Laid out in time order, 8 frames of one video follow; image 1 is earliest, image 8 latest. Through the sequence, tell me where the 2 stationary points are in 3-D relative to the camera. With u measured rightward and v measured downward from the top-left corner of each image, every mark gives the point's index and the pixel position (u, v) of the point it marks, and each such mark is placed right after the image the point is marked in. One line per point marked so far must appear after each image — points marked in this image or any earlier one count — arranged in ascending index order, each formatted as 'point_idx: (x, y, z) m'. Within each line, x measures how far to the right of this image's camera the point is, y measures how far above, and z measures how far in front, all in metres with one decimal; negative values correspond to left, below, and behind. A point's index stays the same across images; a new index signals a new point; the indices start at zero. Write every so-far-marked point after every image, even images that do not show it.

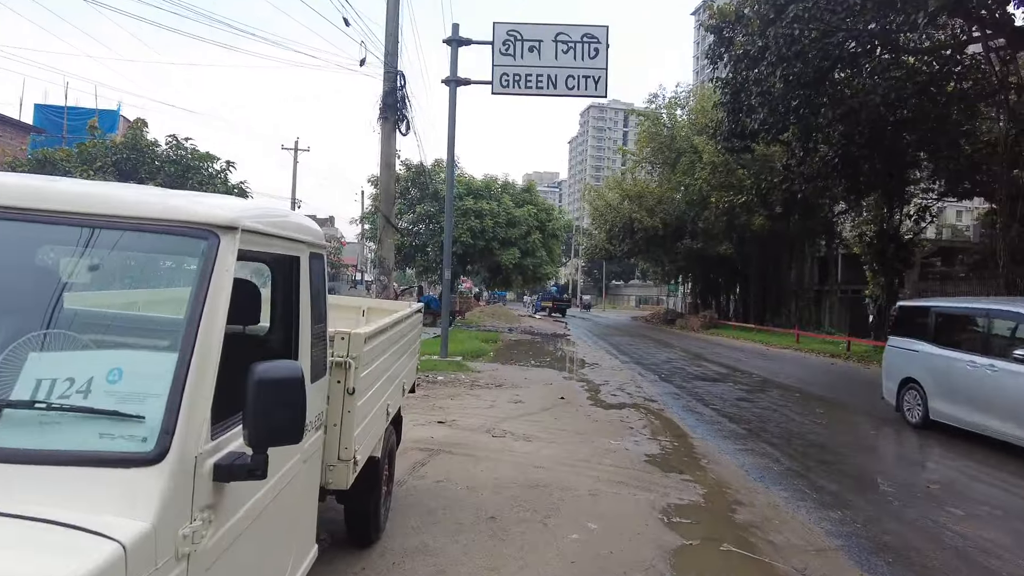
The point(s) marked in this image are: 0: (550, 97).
0: (+0.6, +3.1, +11.3) m
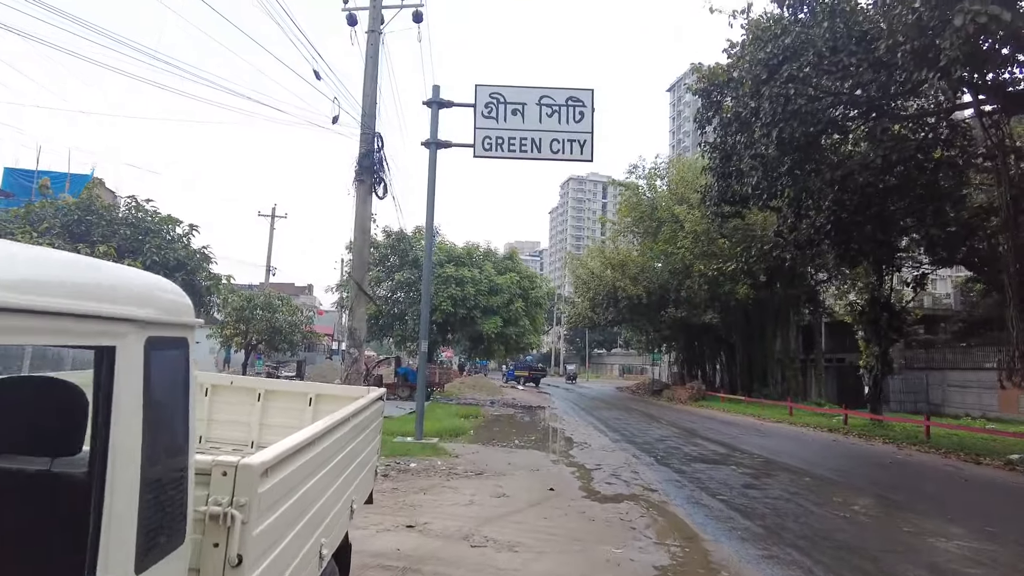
0: (+0.4, +2.0, +10.8) m
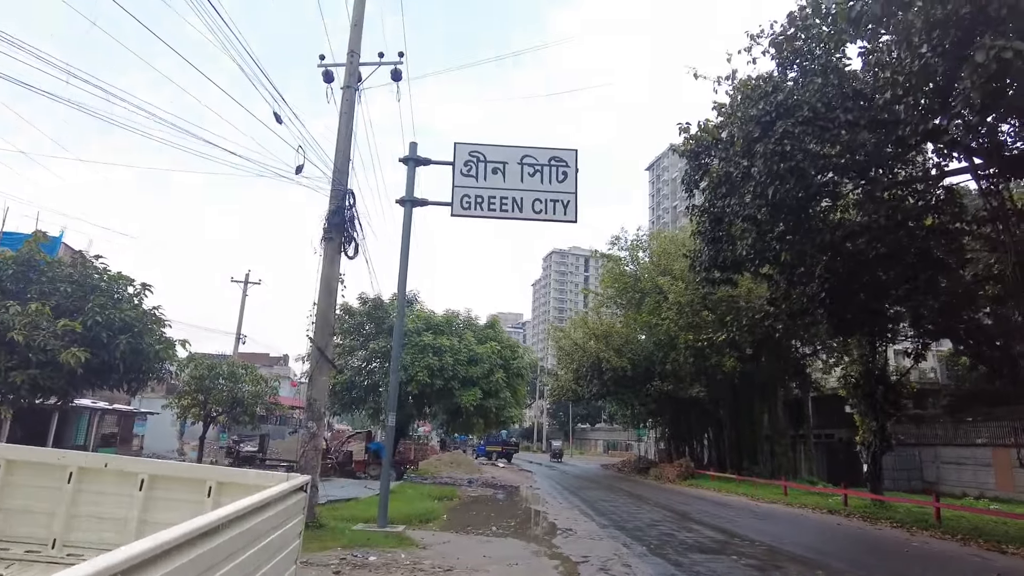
0: (+0.1, +1.0, +10.2) m
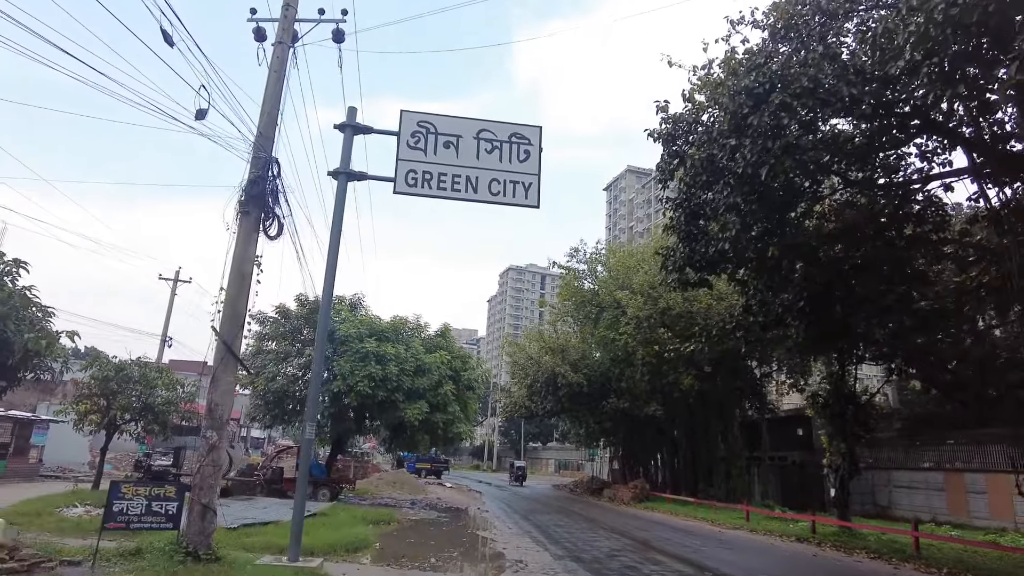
0: (-0.6, +1.1, +8.8) m
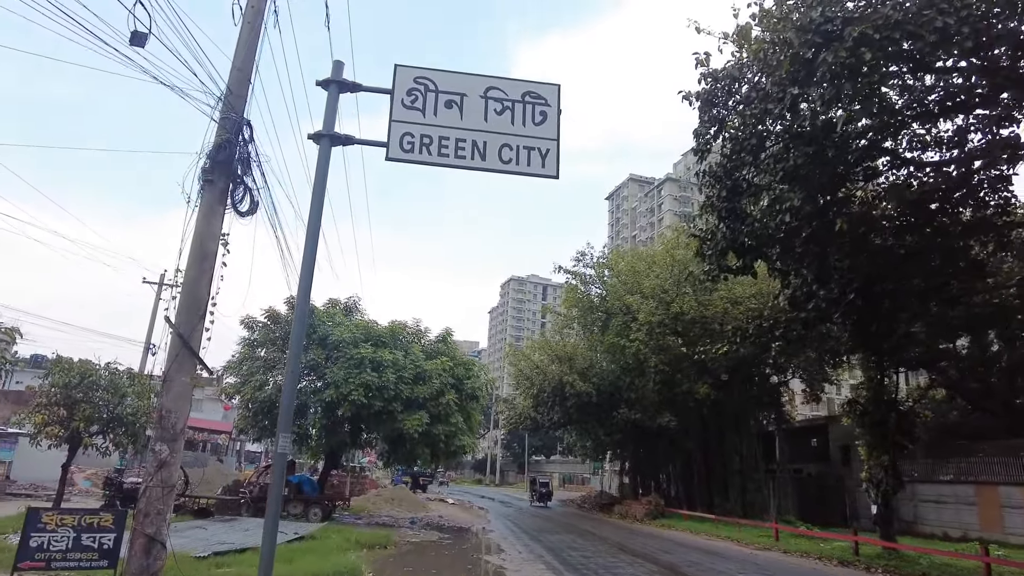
0: (-0.4, +1.3, +7.4) m
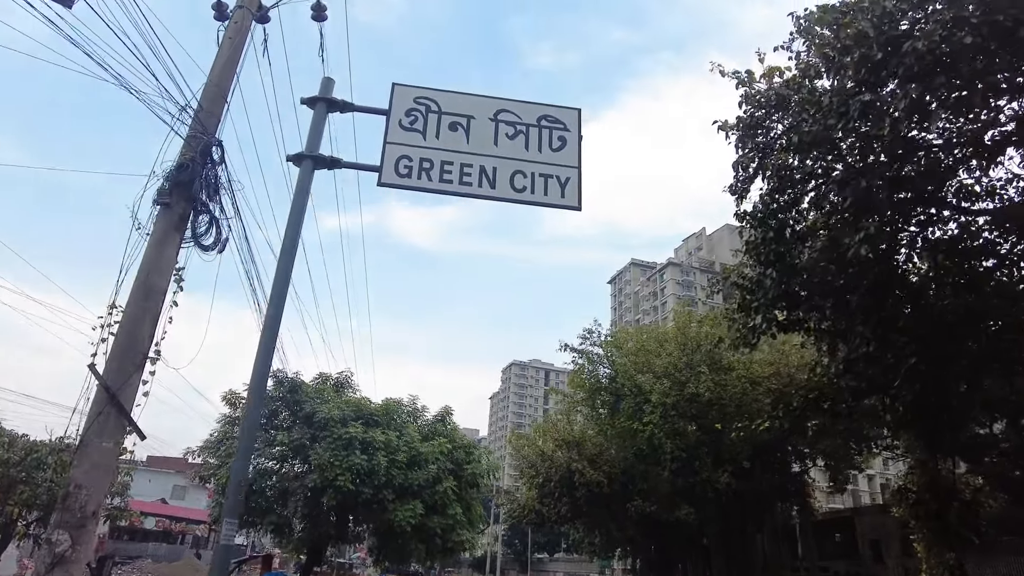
0: (-0.3, +0.8, +6.3) m
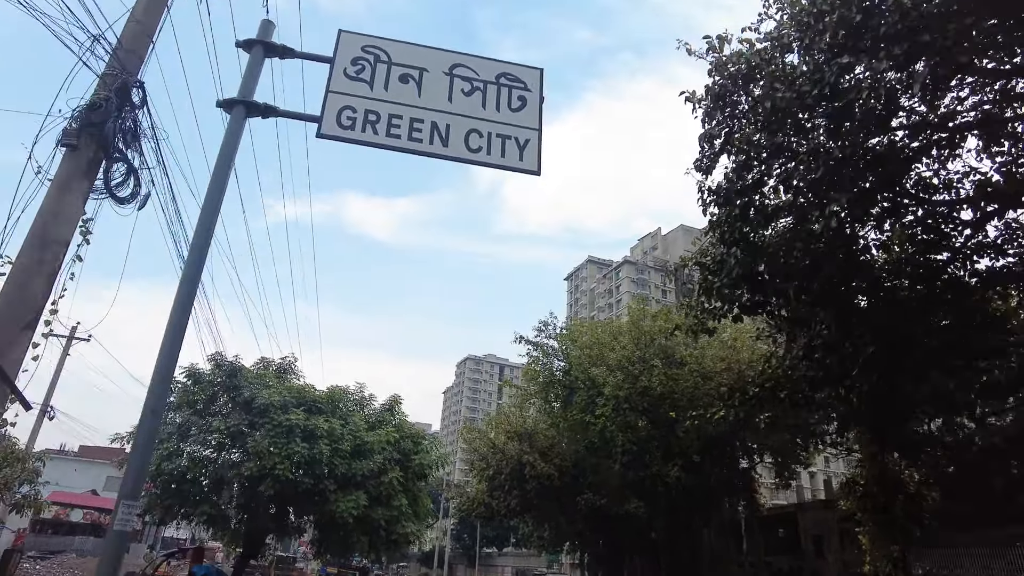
0: (-0.7, +1.1, +5.8) m
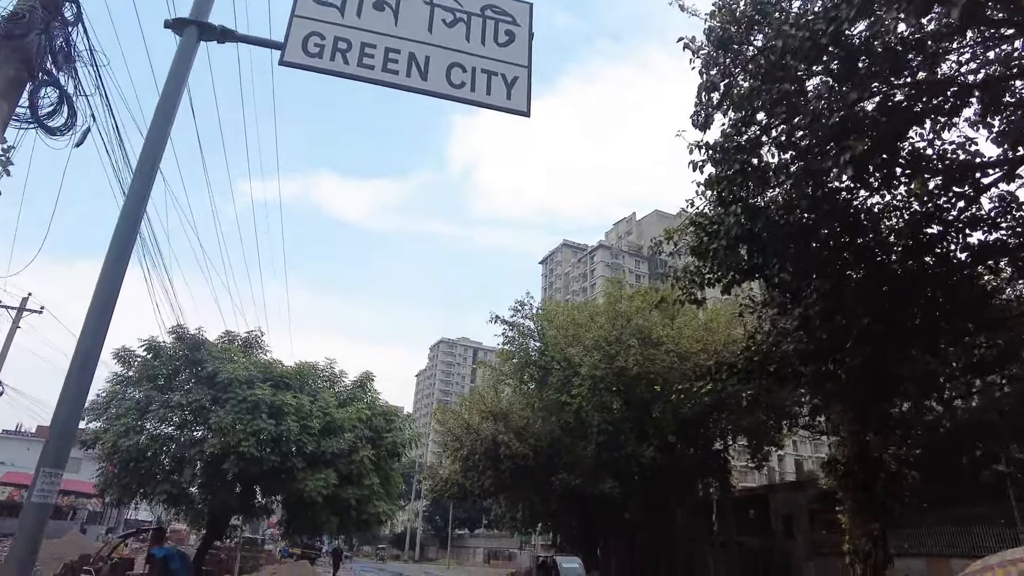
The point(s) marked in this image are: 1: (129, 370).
0: (-0.8, +1.5, +5.2) m
1: (-8.7, -1.8, +15.4) m
